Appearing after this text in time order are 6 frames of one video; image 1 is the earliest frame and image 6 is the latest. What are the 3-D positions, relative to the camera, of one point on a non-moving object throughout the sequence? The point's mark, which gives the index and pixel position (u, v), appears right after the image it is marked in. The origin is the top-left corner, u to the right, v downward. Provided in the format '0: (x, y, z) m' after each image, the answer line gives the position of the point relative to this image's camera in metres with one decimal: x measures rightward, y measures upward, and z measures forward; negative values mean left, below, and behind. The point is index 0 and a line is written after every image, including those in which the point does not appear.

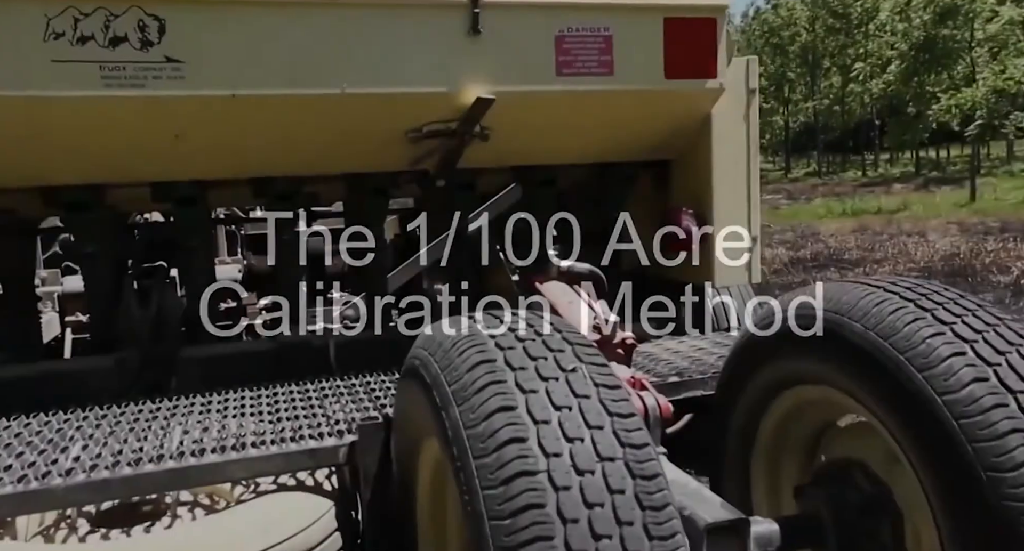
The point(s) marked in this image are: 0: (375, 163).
0: (-0.4, +0.4, +2.5) m
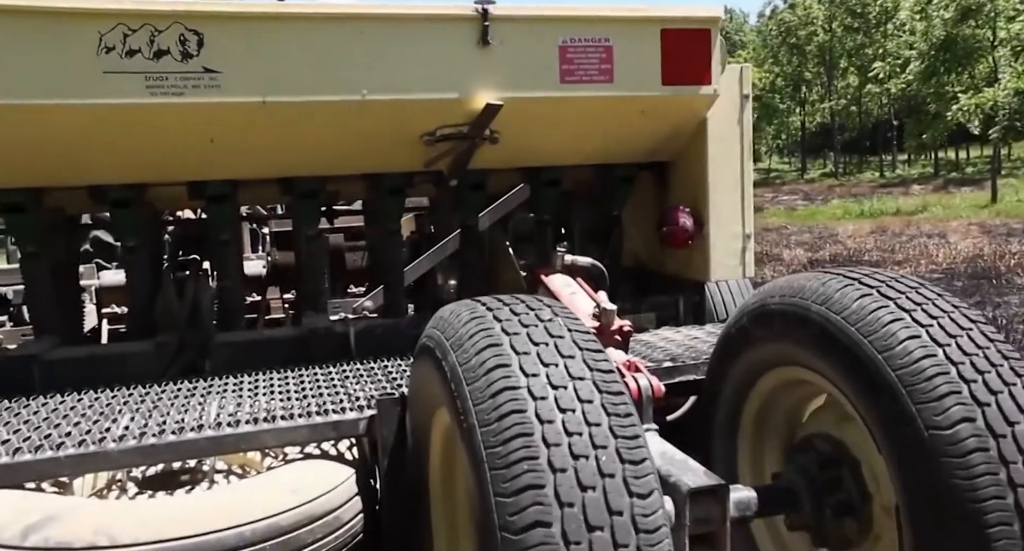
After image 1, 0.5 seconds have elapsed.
0: (-0.4, +0.4, +2.7) m
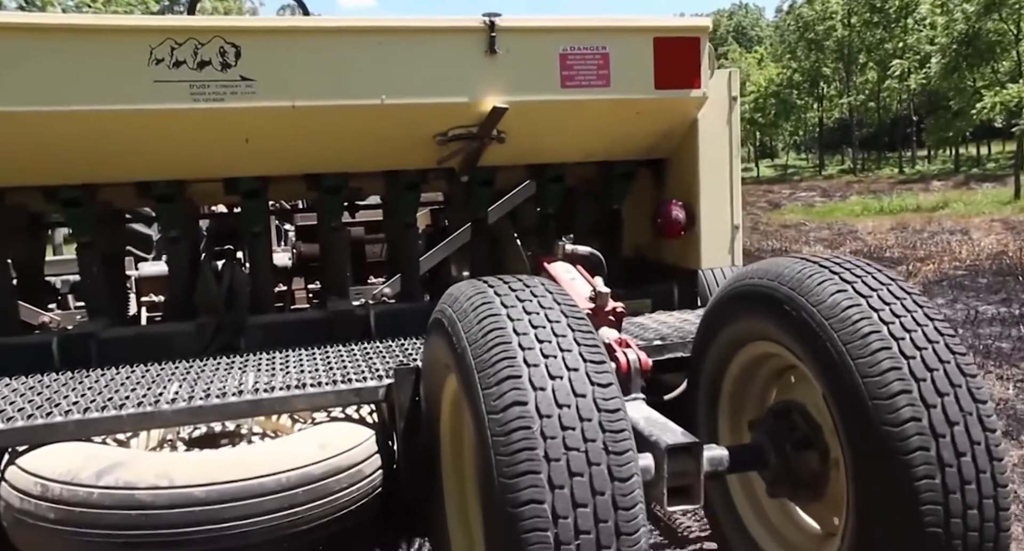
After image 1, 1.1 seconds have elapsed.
0: (-0.4, +0.4, +2.9) m
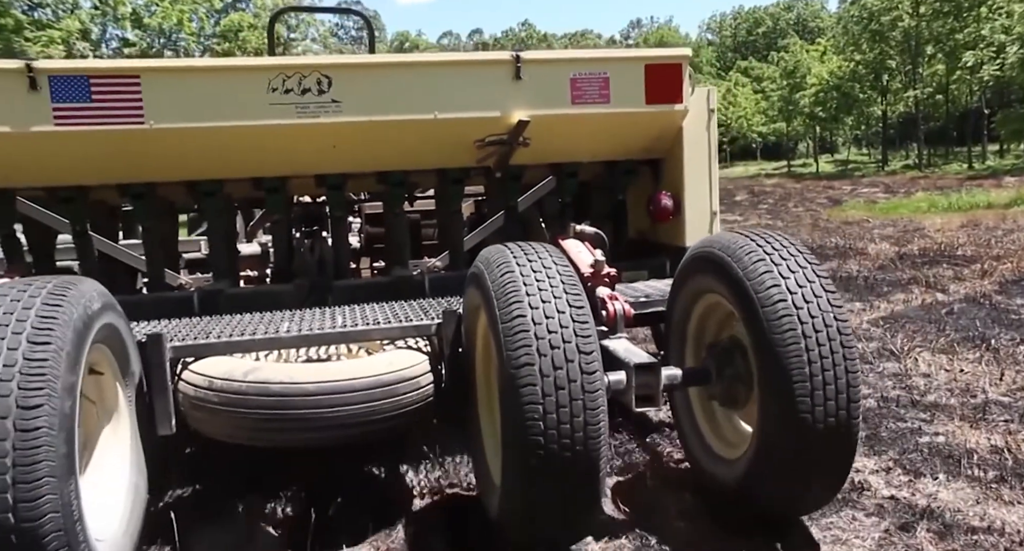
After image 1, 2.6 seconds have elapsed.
0: (-0.3, +0.5, +3.8) m
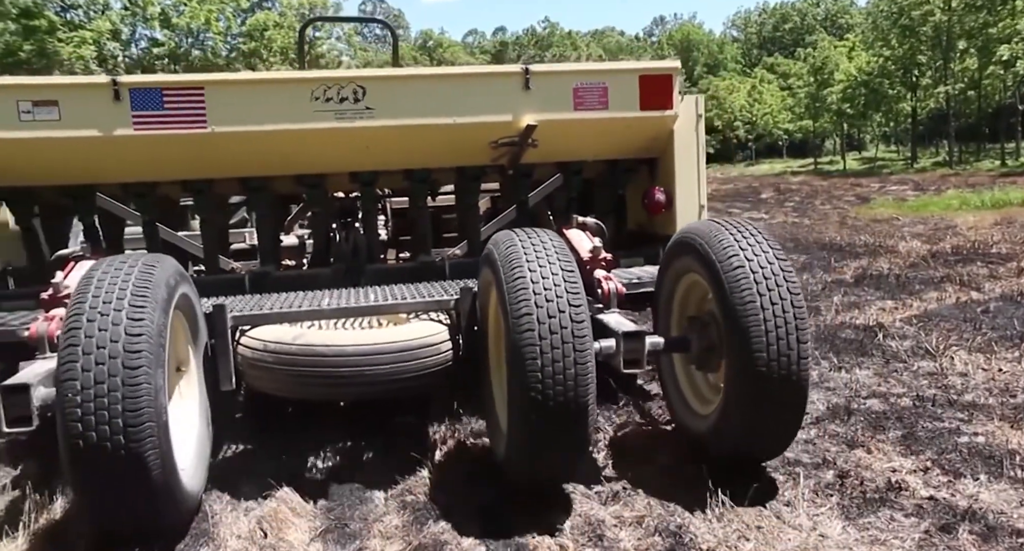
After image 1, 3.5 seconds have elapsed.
0: (-0.2, +0.6, +4.3) m
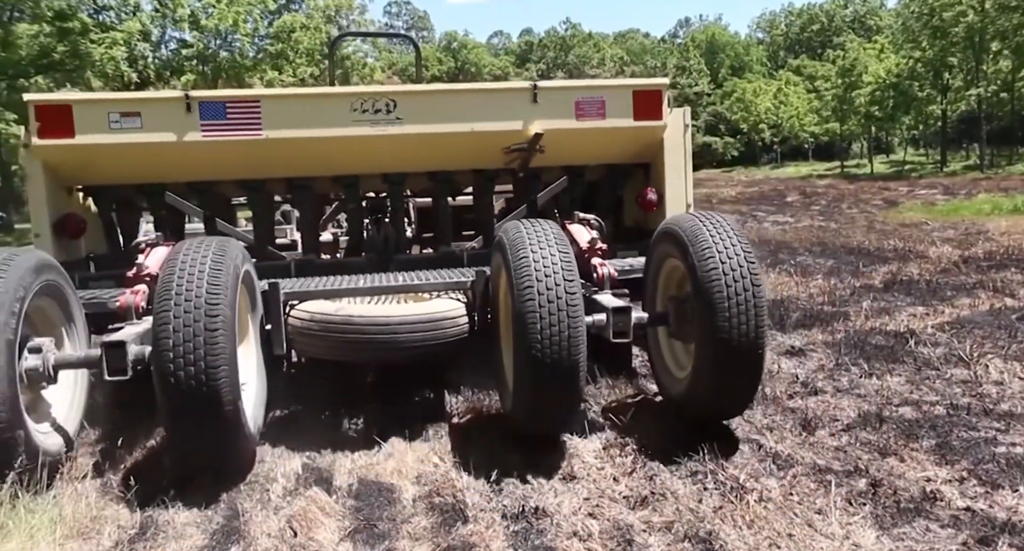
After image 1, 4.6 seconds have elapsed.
0: (-0.1, +0.7, +4.9) m
